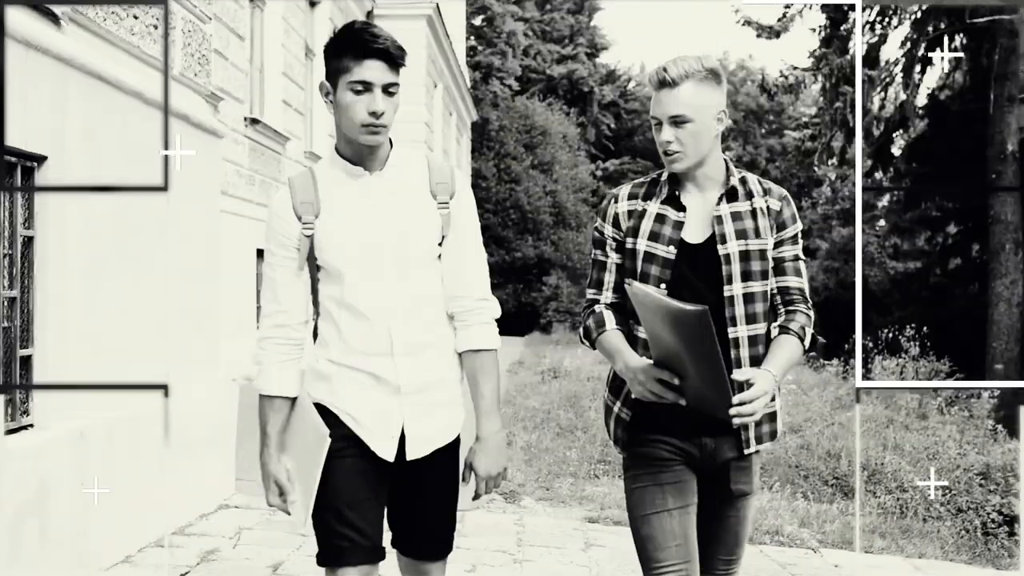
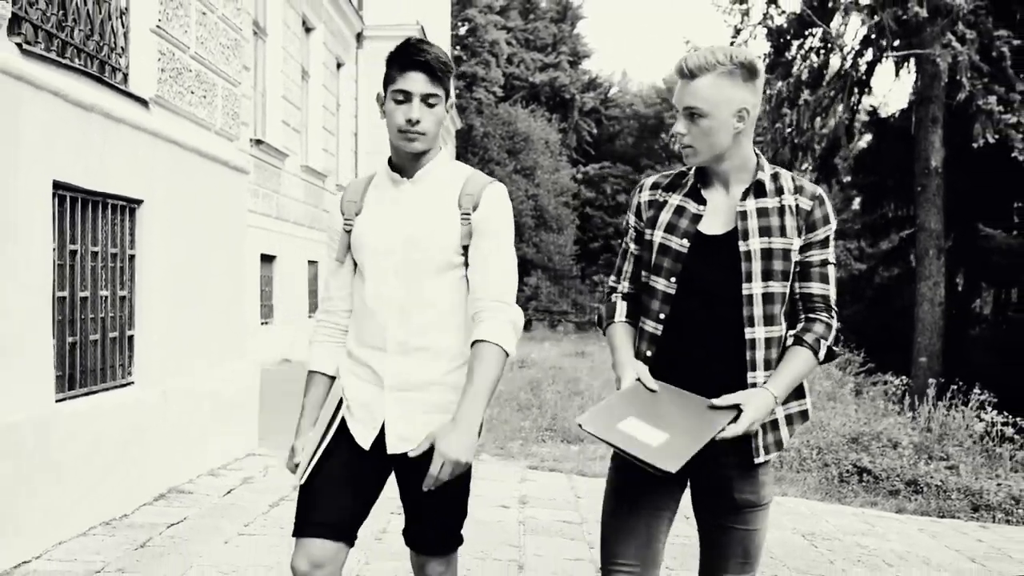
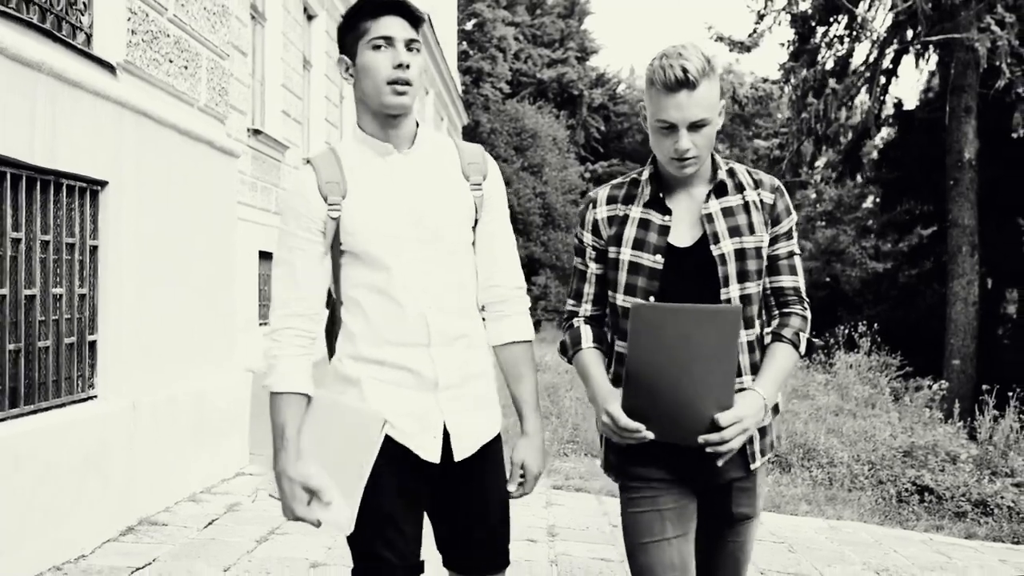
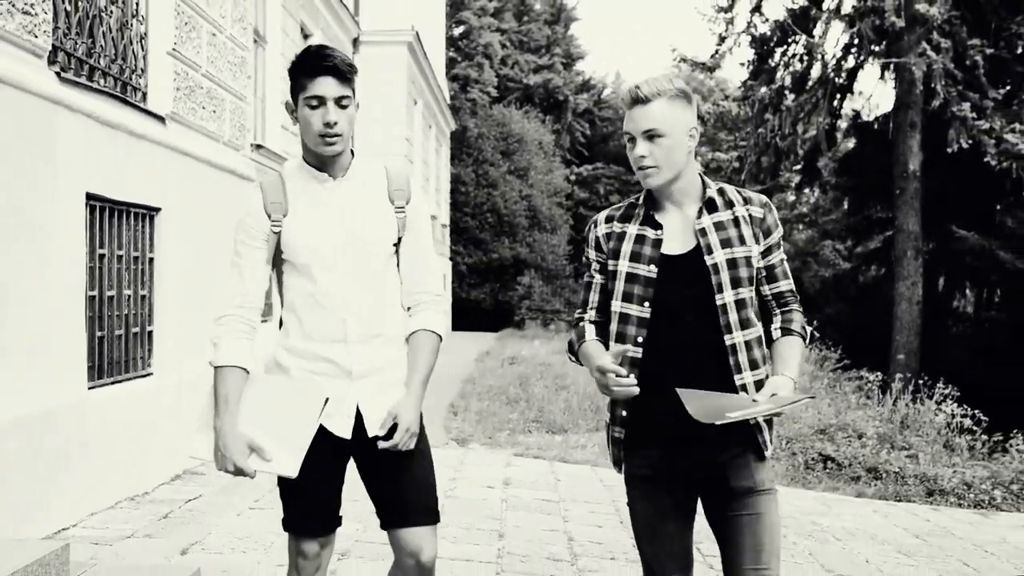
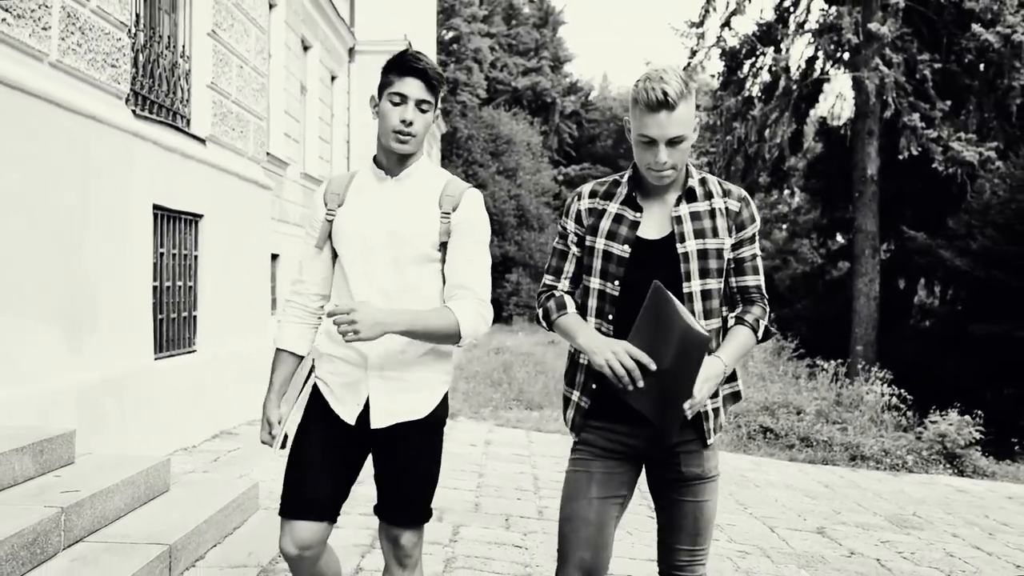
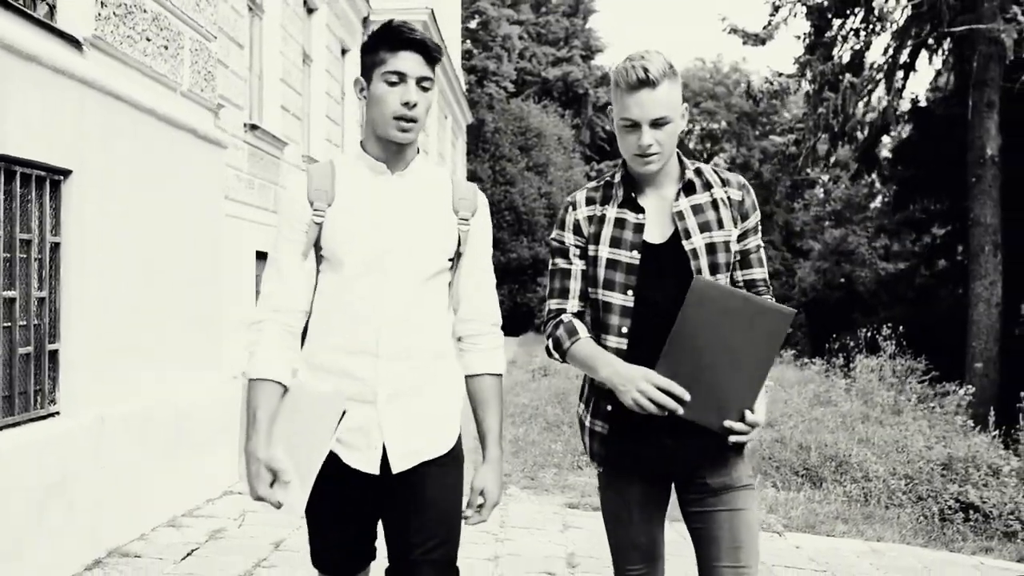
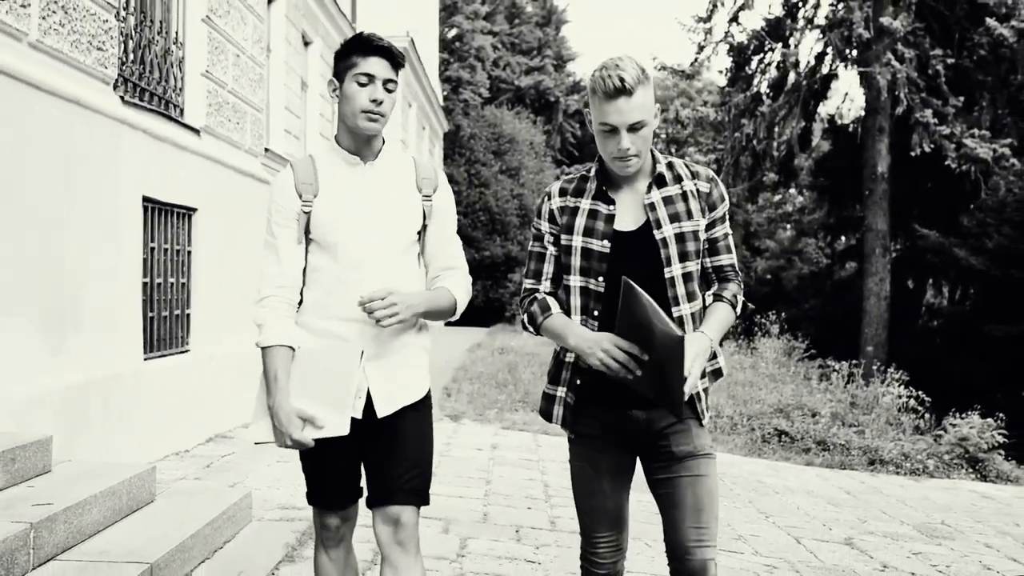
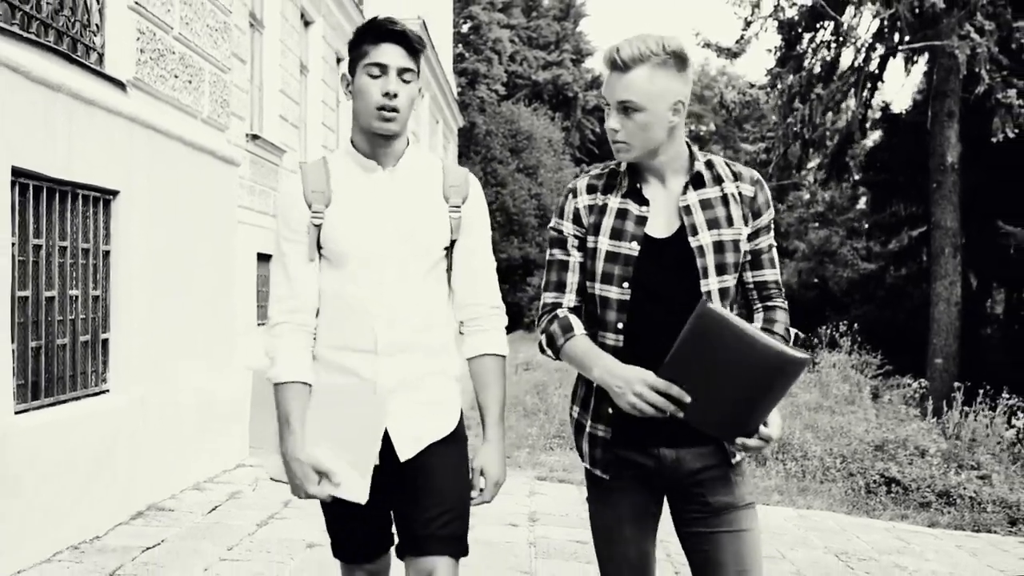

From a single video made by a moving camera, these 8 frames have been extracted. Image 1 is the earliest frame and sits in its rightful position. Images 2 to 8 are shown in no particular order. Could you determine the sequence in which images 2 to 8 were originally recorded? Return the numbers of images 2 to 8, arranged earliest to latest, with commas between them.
6, 3, 8, 2, 4, 7, 5
